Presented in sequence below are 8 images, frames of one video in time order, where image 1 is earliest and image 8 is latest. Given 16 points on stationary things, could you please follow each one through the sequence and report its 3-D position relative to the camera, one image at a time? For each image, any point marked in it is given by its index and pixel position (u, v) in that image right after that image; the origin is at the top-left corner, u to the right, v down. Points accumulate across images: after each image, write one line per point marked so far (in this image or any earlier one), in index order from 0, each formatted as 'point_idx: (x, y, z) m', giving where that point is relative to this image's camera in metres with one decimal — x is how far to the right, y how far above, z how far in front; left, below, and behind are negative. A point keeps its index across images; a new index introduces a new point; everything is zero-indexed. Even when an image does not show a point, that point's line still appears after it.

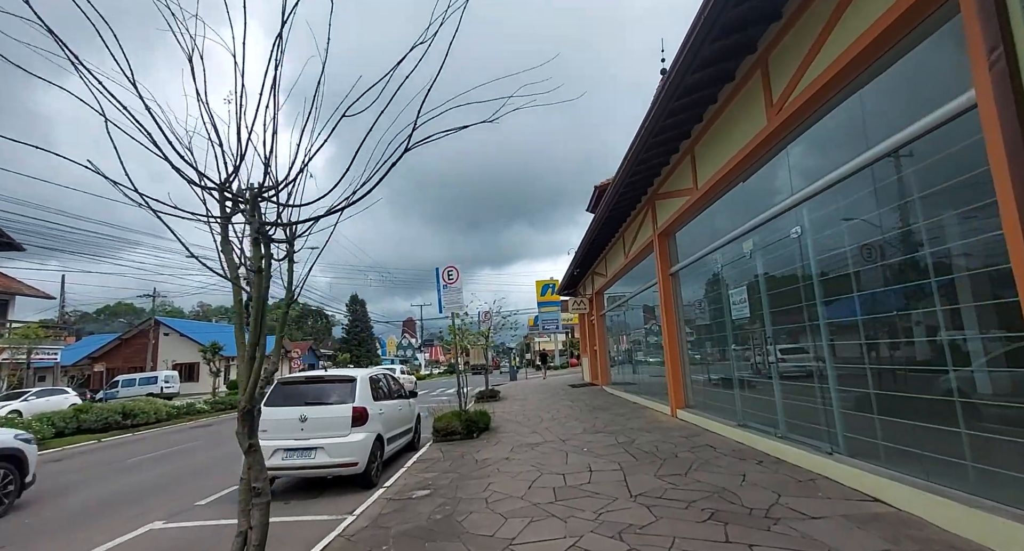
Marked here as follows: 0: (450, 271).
0: (-1.4, +0.1, +11.0) m
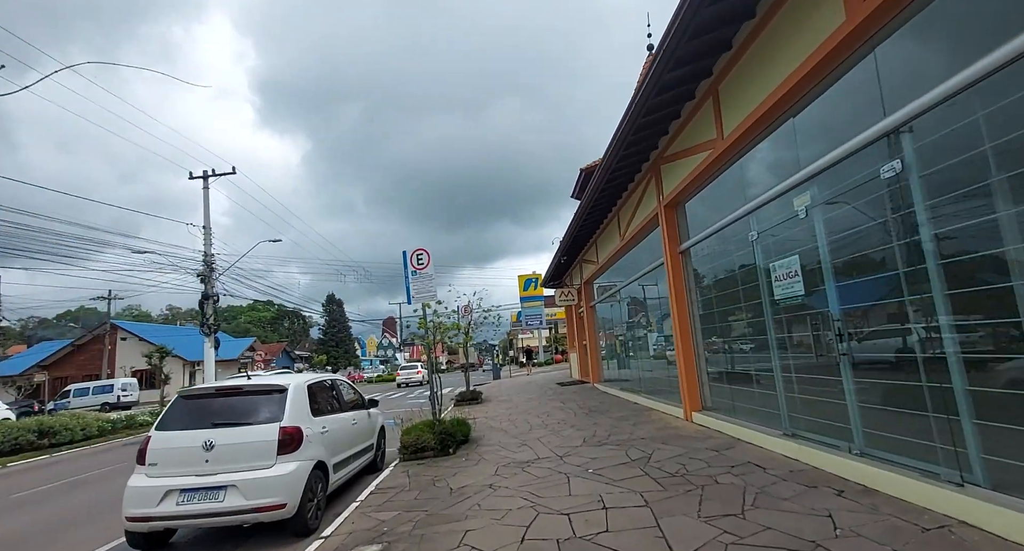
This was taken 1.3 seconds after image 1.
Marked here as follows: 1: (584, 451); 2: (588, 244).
0: (-1.8, +0.4, +9.3) m
1: (+1.0, -2.3, +6.5) m
2: (+2.5, +1.0, +16.2) m
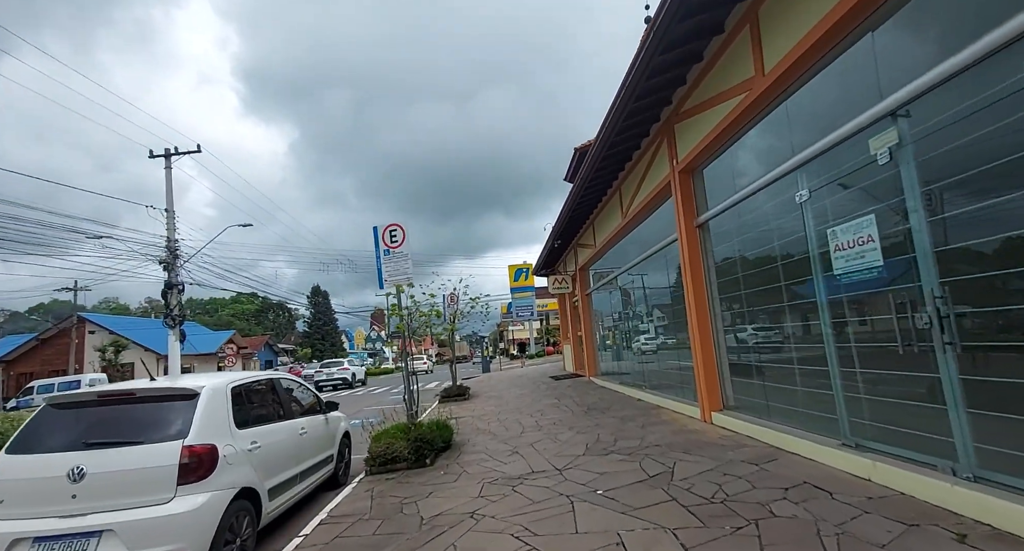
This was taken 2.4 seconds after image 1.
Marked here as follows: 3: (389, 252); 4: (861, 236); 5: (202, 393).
0: (-2.0, +0.8, +8.0) m
1: (+0.8, -2.0, +5.4) m
2: (+2.1, +1.5, +15.0) m
3: (-2.0, +0.4, +8.0) m
4: (+2.9, +0.3, +4.1) m
5: (-2.5, -0.9, +3.9) m
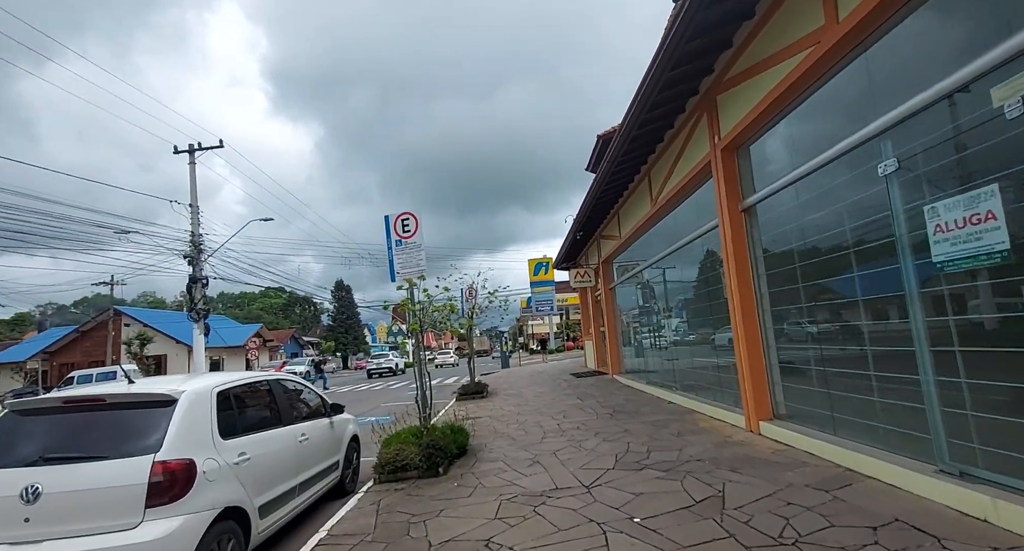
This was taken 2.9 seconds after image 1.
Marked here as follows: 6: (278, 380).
0: (-1.6, +0.9, +7.5) m
1: (+1.0, -1.9, +4.7) m
2: (+2.8, +1.7, +14.3) m
3: (-1.7, +0.5, +7.4) m
4: (+3.1, +0.4, +3.3) m
5: (-2.3, -0.9, +3.5) m
6: (-2.3, -1.0, +4.9) m
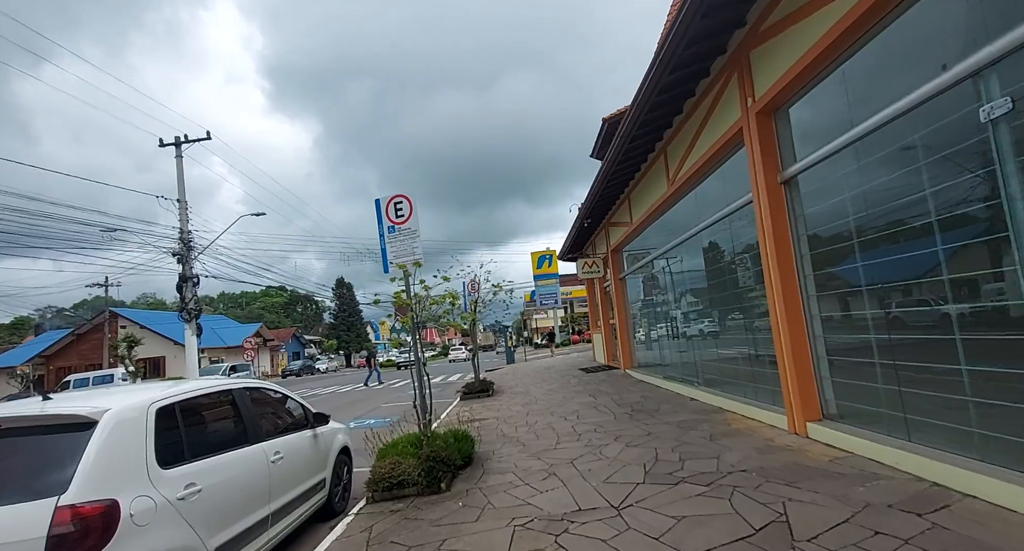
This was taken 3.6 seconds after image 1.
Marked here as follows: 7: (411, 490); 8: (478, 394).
0: (-1.6, +1.0, +6.7) m
1: (+1.2, -1.8, +4.0) m
2: (+2.9, +2.0, +13.5) m
3: (-1.6, +0.6, +6.7) m
4: (+3.1, +0.6, +2.6) m
5: (-2.2, -0.8, +2.7) m
6: (-2.2, -0.9, +4.1) m
7: (-1.0, -2.1, +4.9) m
8: (-0.9, -3.1, +12.9) m
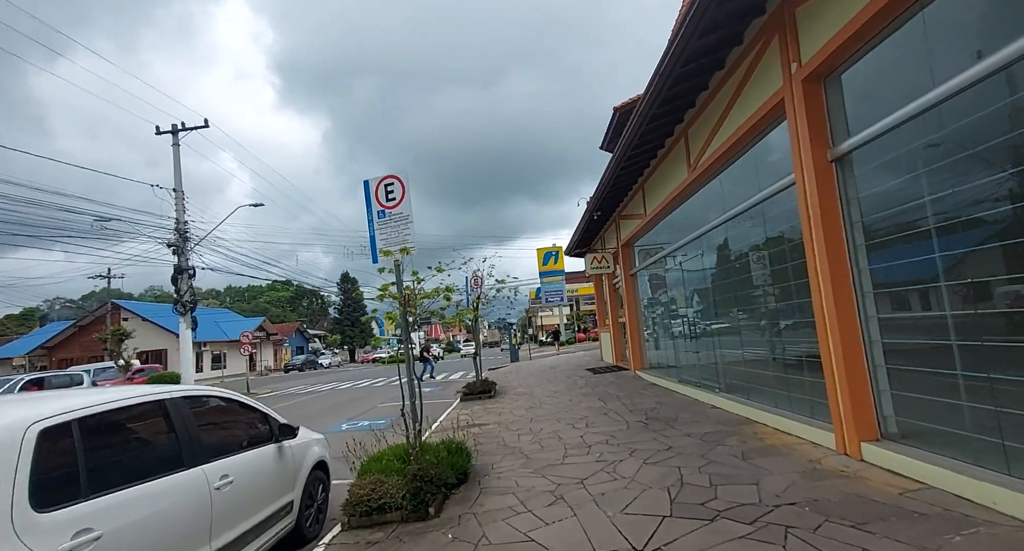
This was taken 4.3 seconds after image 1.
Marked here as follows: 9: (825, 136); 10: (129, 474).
0: (-1.5, +1.1, +6.0) m
1: (+1.2, -1.7, +3.3) m
2: (+3.0, +2.1, +12.7) m
3: (-1.5, +0.8, +6.0) m
4: (+3.1, +0.6, +1.8) m
5: (-2.2, -0.7, +2.0) m
6: (-2.2, -0.8, +3.4) m
7: (-1.0, -2.0, +4.2) m
8: (-0.8, -2.9, +12.1) m
9: (+3.0, +1.3, +4.7) m
10: (-2.0, -1.0, +2.6) m
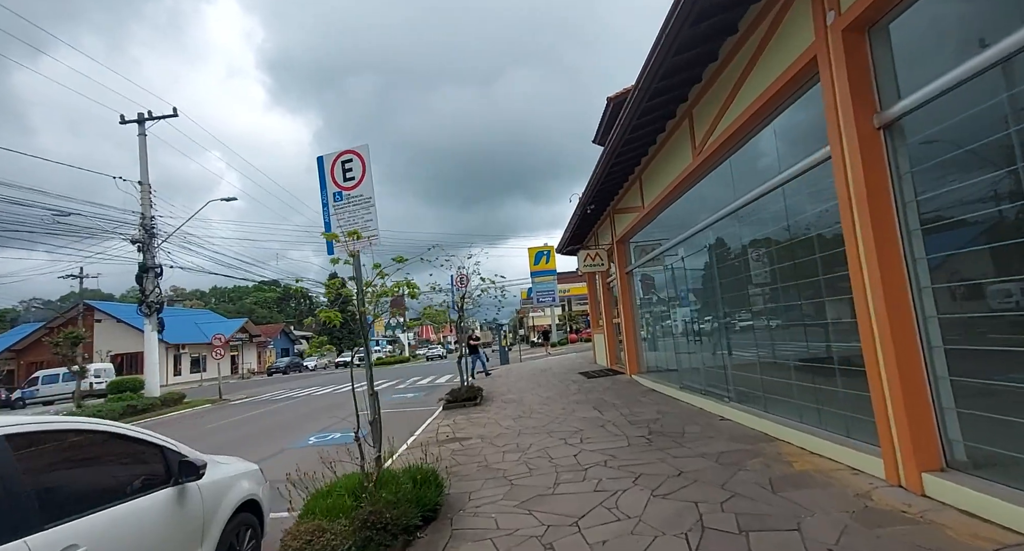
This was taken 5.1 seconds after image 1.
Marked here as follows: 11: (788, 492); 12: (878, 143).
0: (-1.7, +1.2, +5.1) m
1: (+1.0, -1.7, +2.4) m
2: (+2.7, +2.1, +11.9) m
3: (-1.7, +0.8, +5.0) m
4: (+3.0, +0.7, +0.9) m
5: (-2.3, -0.6, +1.1) m
6: (-2.3, -0.8, +2.5) m
7: (-1.2, -2.0, +3.3) m
8: (-1.1, -2.9, +11.2) m
9: (+2.8, +1.4, +3.9) m
10: (-2.2, -1.0, +1.7) m
11: (+2.2, -1.7, +3.9) m
12: (+2.8, +1.0, +3.8) m
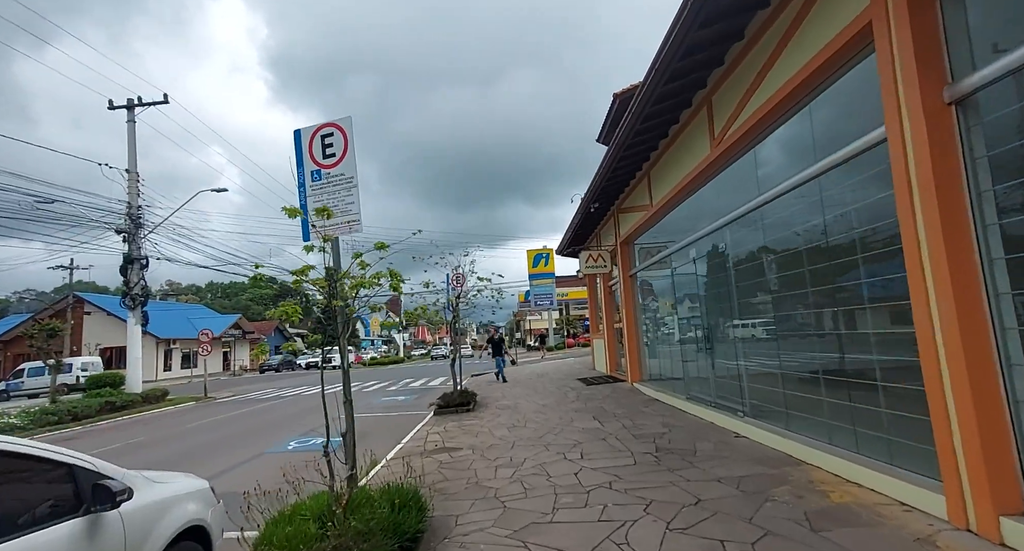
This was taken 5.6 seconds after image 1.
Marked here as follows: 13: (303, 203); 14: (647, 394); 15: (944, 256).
0: (-1.7, +1.3, +4.5) m
1: (+1.0, -1.6, +1.8) m
2: (+2.7, +2.1, +11.3) m
3: (-1.7, +0.9, +4.4) m
4: (+3.0, +0.7, +0.4) m
5: (-2.3, -0.5, +0.5) m
6: (-2.4, -0.6, +1.9) m
7: (-1.2, -1.9, +2.7) m
8: (-1.2, -2.8, +10.6) m
9: (+2.8, +1.4, +3.3) m
10: (-2.2, -0.9, +1.1) m
11: (+2.1, -1.7, +3.3) m
12: (+2.8, +1.0, +3.3) m
13: (-1.9, +0.6, +4.5) m
14: (+3.0, -2.6, +11.0) m
15: (+2.7, +0.1, +3.2) m
